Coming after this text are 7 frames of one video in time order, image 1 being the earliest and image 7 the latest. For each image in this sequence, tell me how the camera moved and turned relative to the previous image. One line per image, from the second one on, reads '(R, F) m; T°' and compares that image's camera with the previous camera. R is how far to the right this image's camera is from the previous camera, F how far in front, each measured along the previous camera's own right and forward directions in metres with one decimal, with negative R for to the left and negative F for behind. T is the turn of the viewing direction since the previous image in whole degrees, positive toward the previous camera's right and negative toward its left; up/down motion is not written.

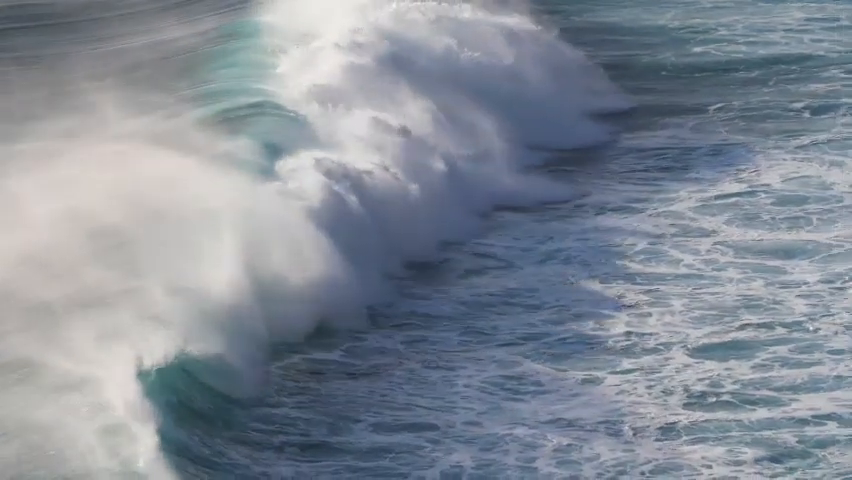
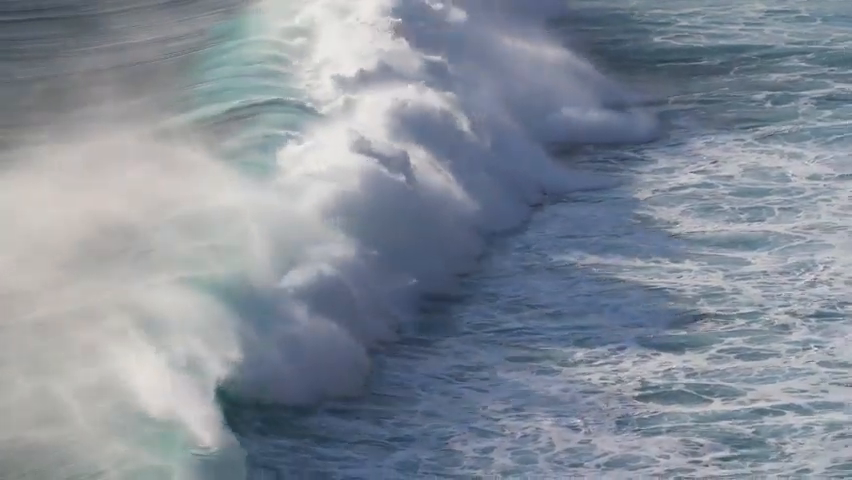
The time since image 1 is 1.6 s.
(+0.5, 0.0) m; 0°
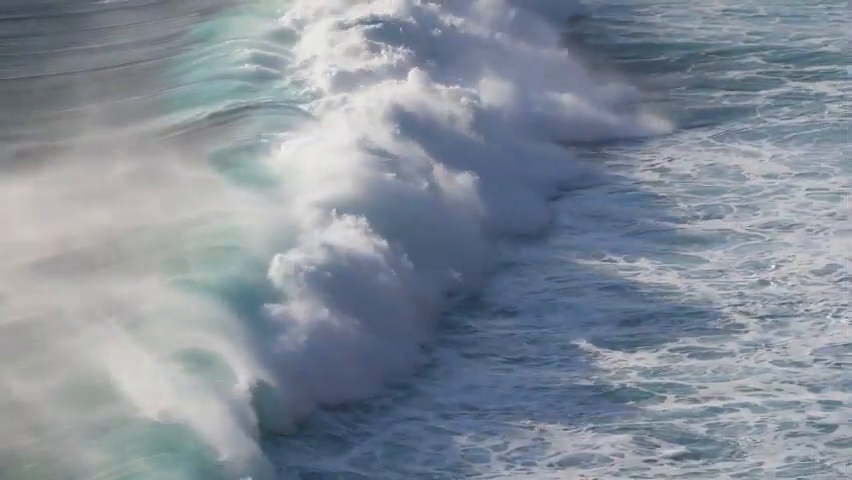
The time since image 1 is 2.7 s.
(+0.3, +0.1) m; +1°
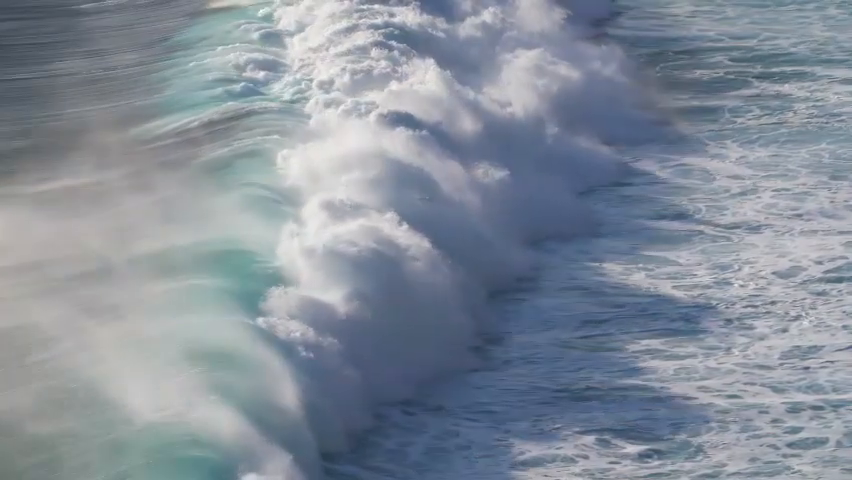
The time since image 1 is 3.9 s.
(+0.3, 0.0) m; 0°
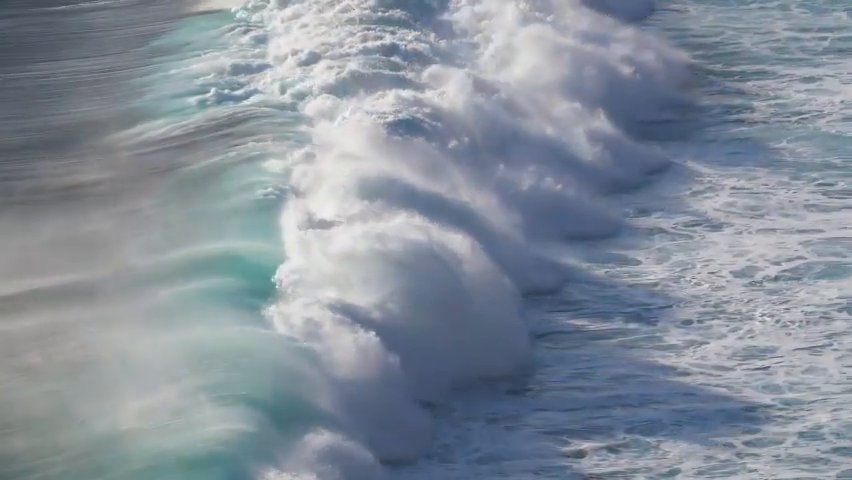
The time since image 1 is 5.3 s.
(+0.4, 0.0) m; 0°
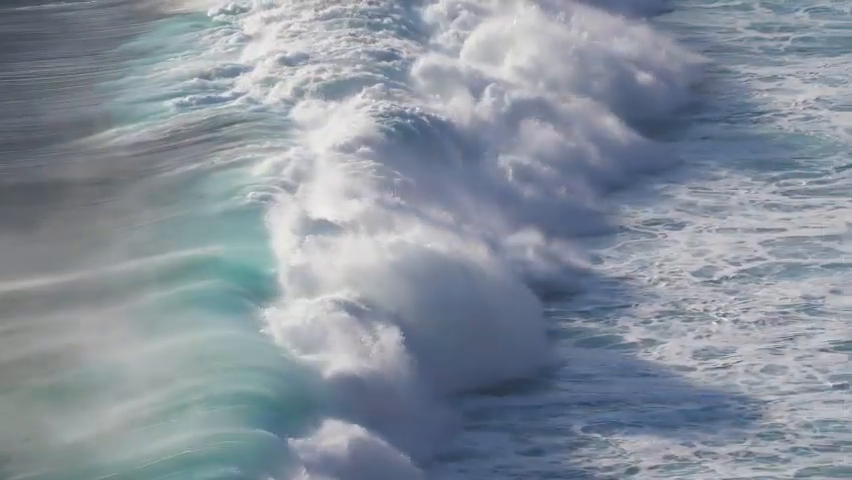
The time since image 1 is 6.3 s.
(+0.3, 0.0) m; 0°
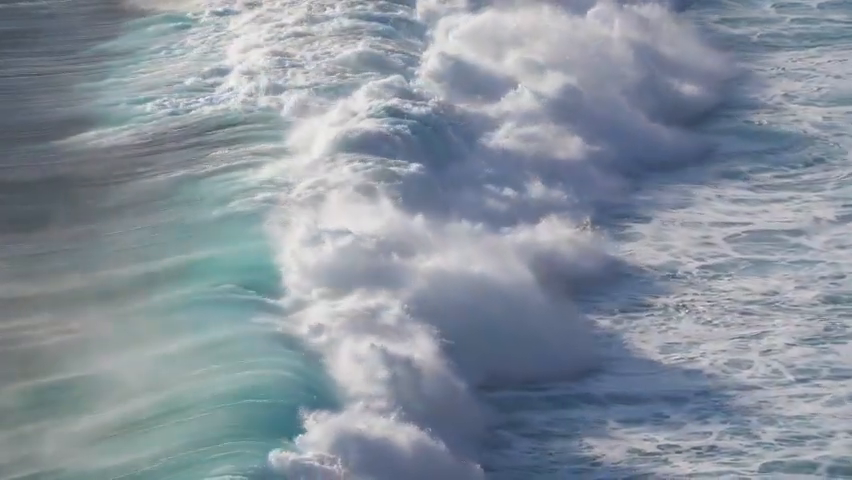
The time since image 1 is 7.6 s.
(+0.3, 0.0) m; 0°
